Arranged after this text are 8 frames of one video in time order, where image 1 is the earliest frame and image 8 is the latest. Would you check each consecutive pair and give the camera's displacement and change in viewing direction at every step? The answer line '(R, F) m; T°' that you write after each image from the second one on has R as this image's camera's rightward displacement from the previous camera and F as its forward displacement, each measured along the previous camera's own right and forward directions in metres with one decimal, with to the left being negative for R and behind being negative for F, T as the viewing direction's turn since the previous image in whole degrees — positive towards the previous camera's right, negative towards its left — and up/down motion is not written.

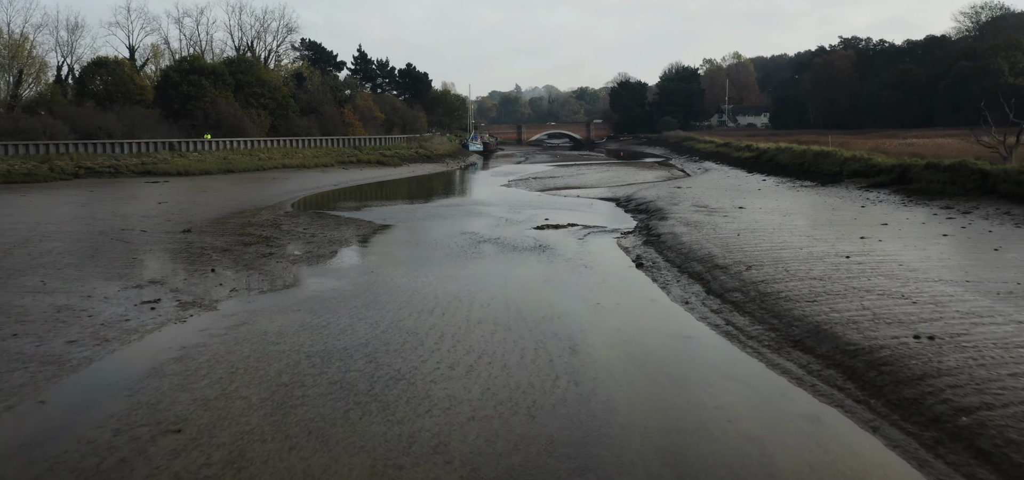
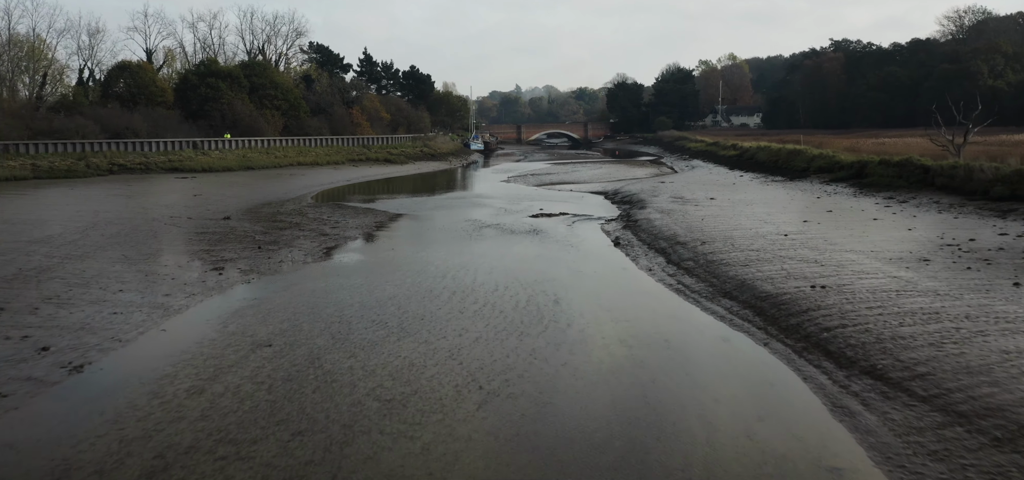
(+0.1, -2.2) m; 0°
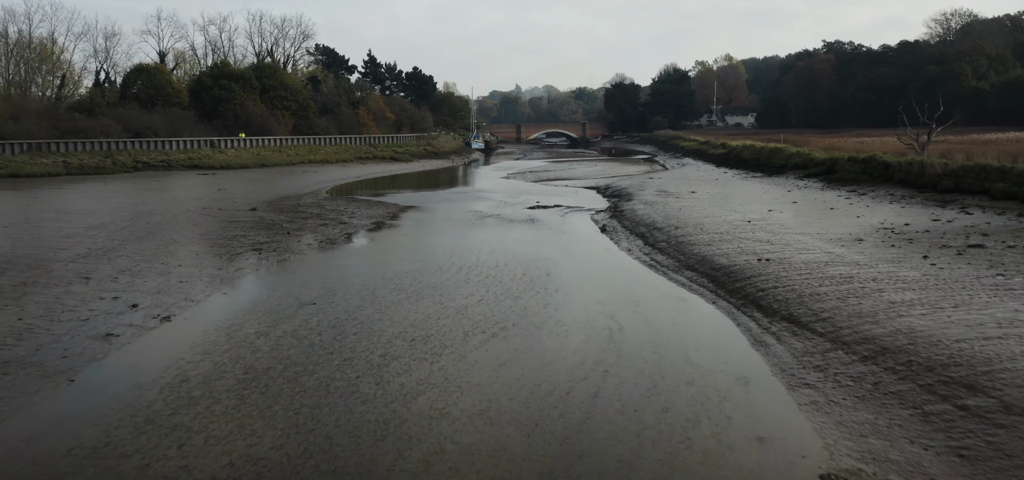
(0.0, -1.9) m; 0°
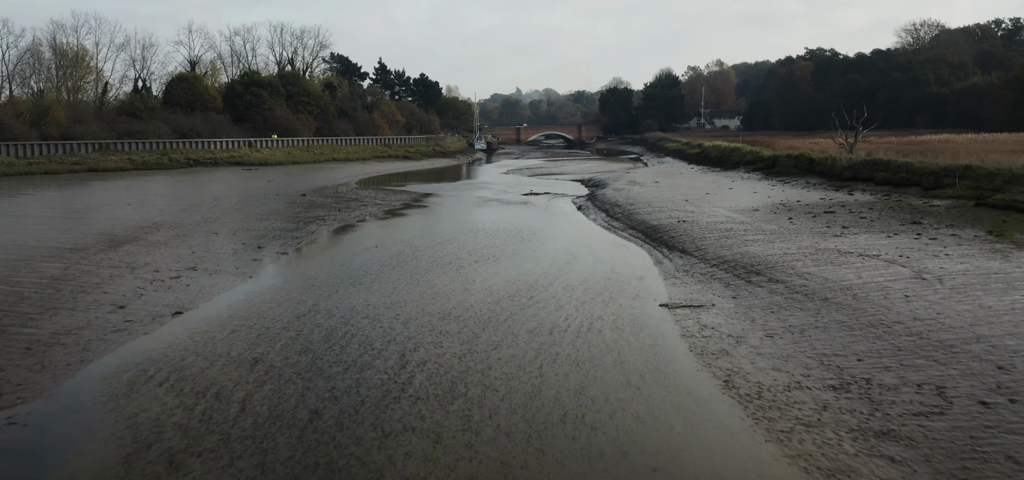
(+0.1, -4.9) m; 0°
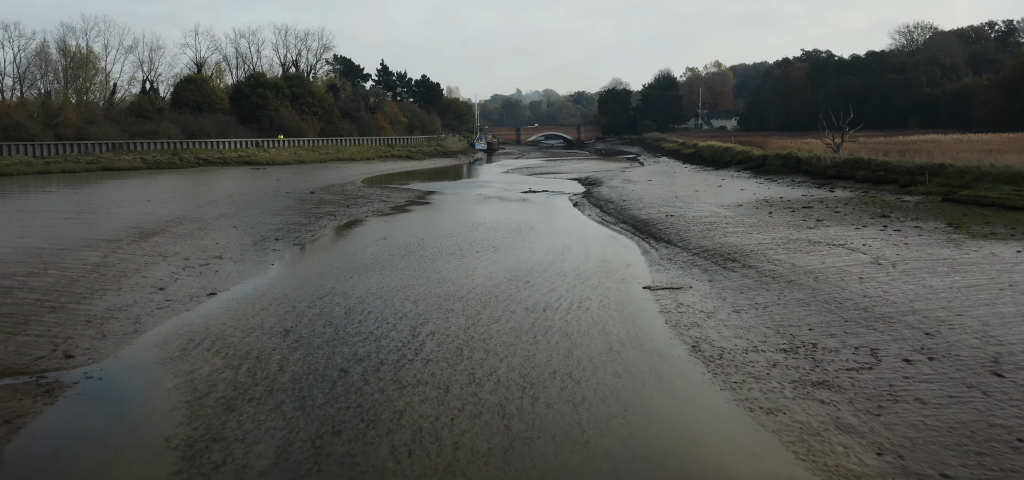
(0.0, -1.1) m; 0°
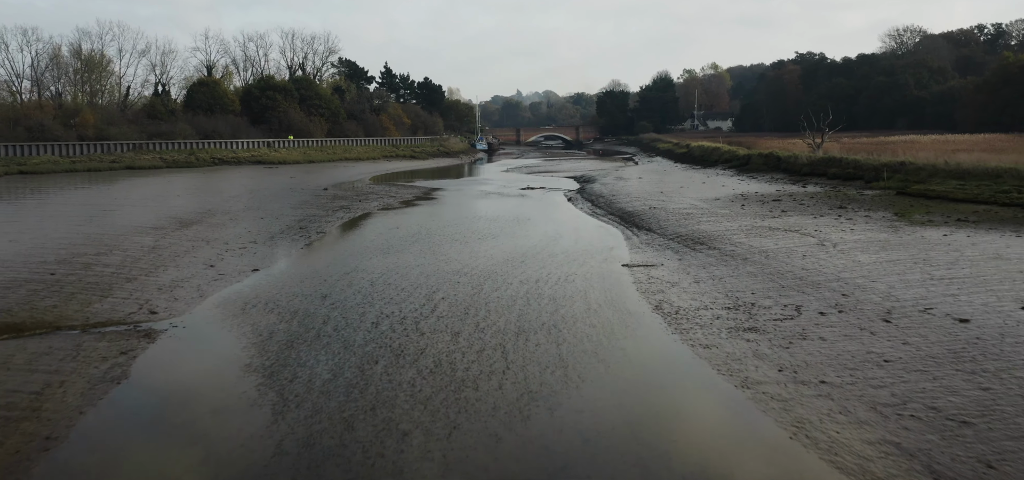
(0.0, -1.9) m; 0°
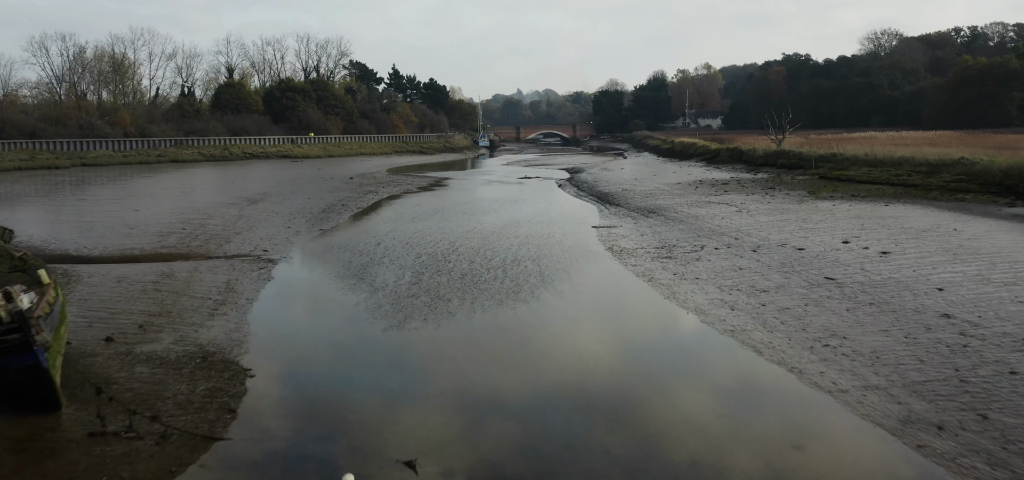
(+0.1, -4.5) m; 0°
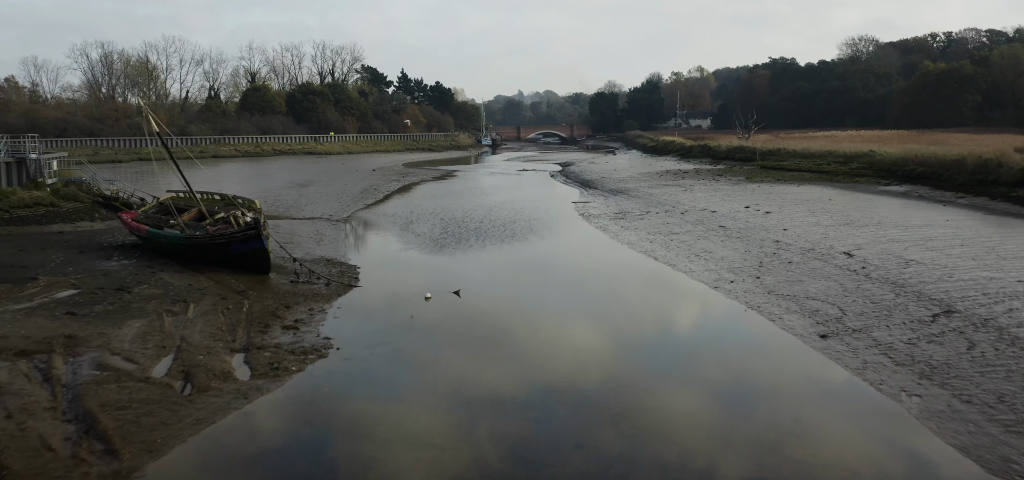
(+0.1, -5.2) m; 0°
